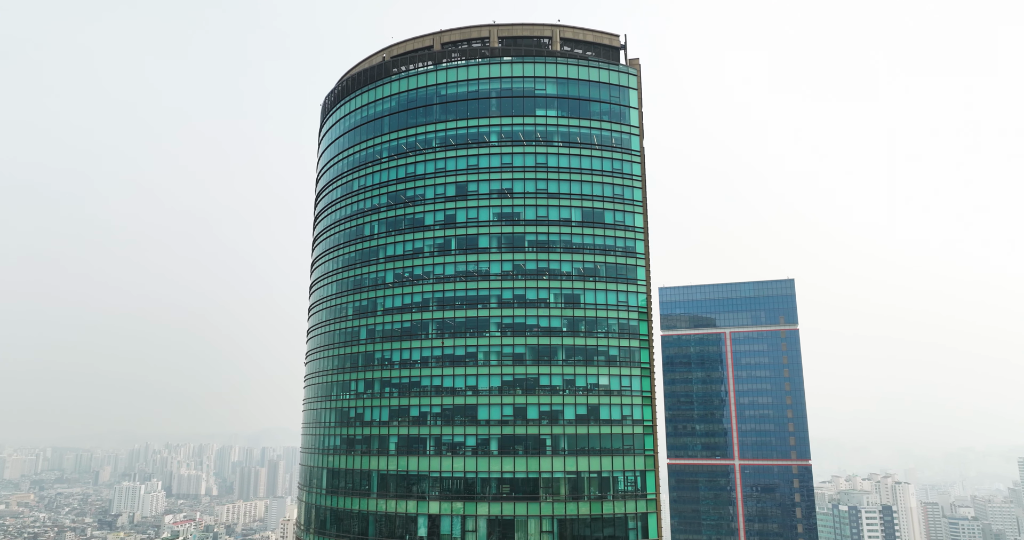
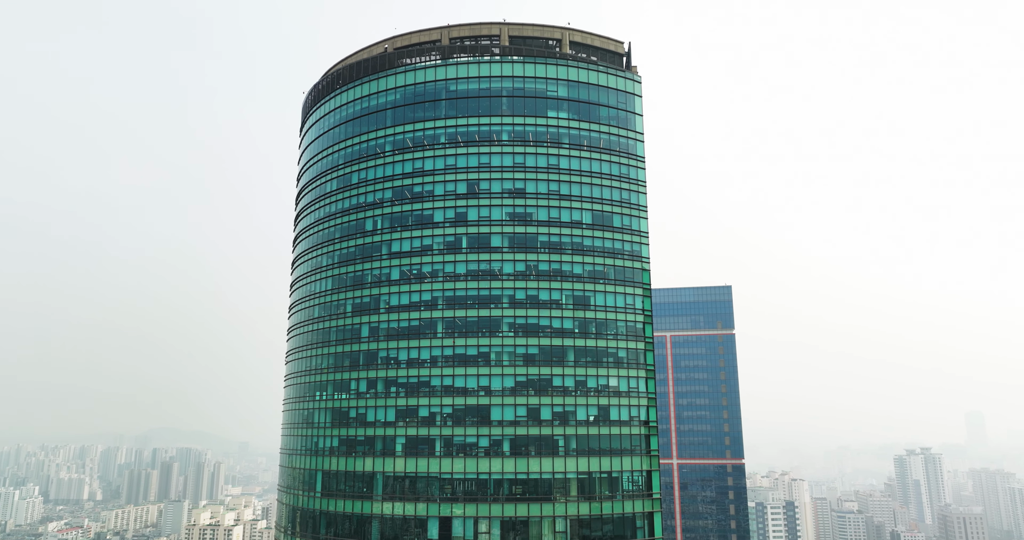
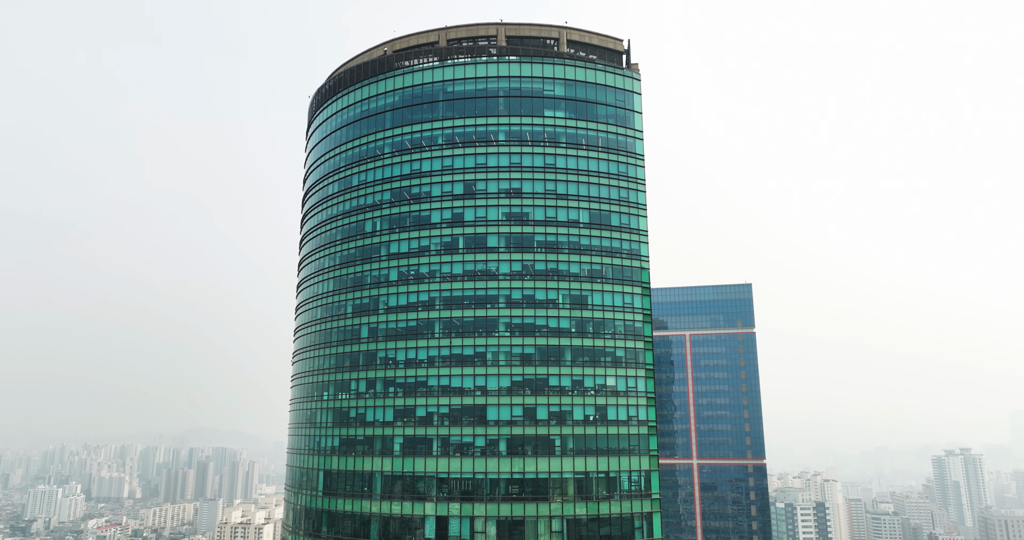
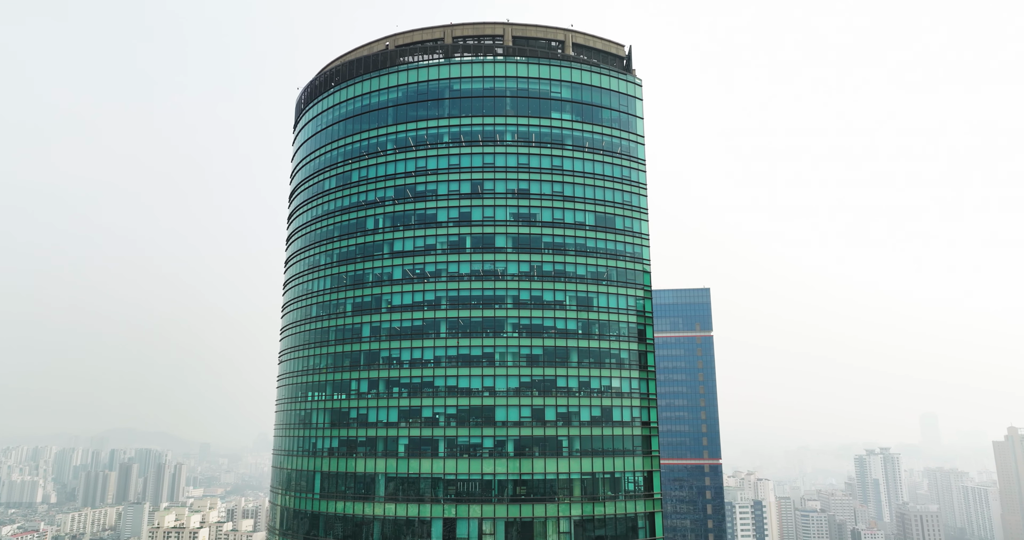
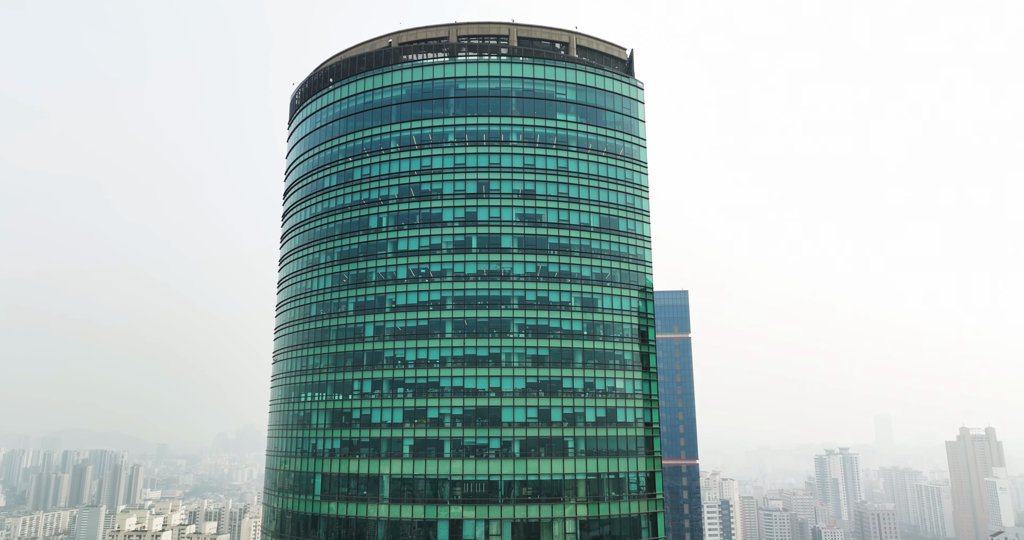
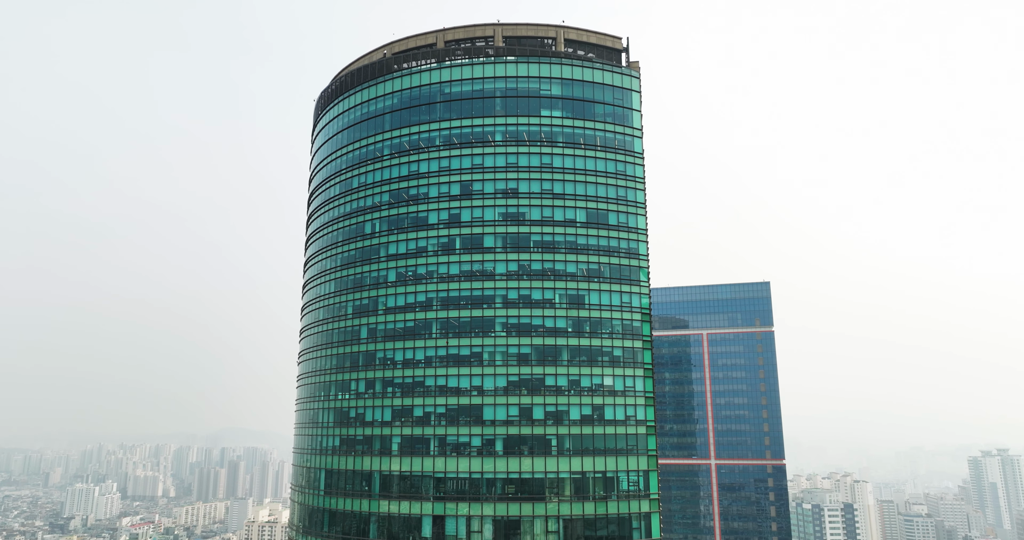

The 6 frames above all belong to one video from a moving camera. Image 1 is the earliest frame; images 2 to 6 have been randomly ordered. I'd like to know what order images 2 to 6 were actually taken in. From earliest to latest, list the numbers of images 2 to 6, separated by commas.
6, 3, 2, 4, 5
